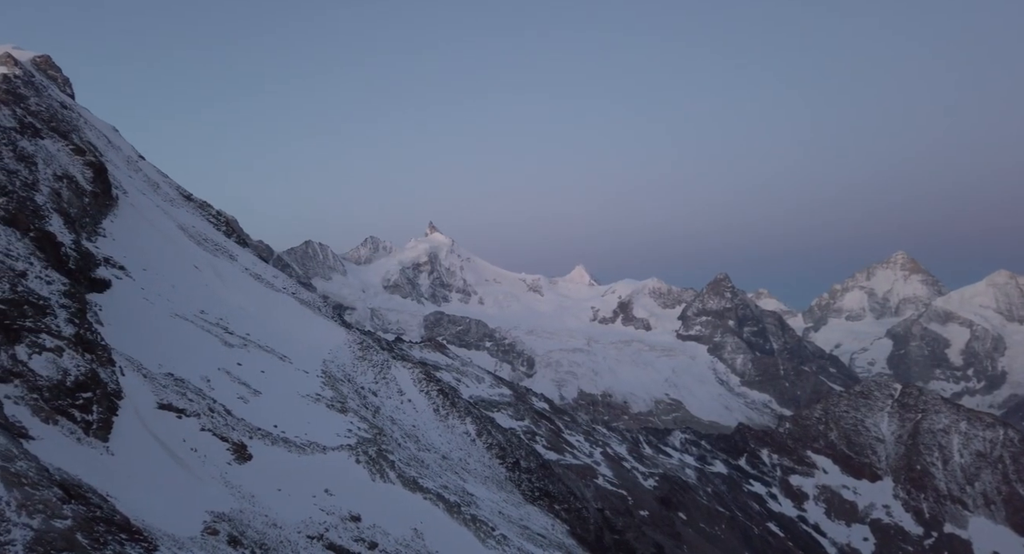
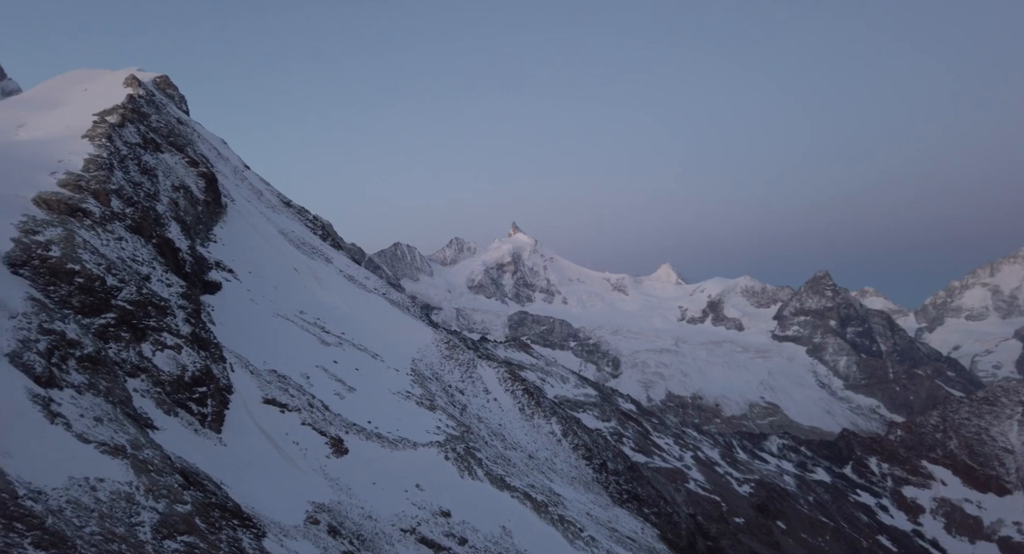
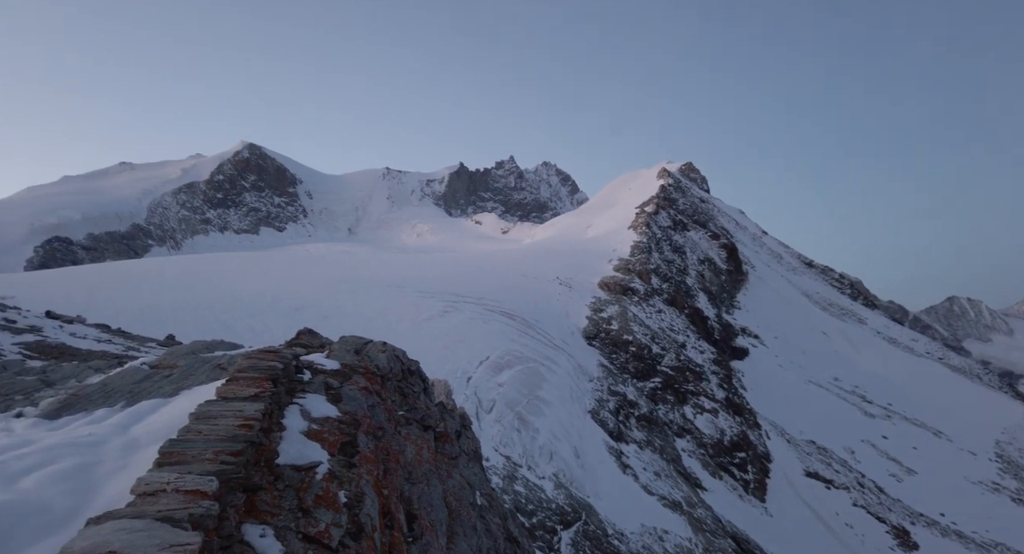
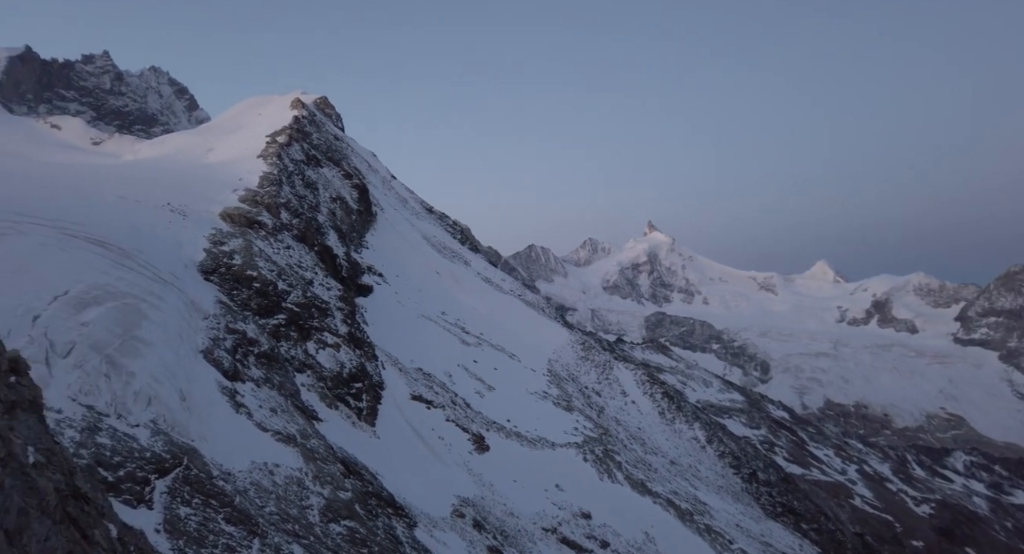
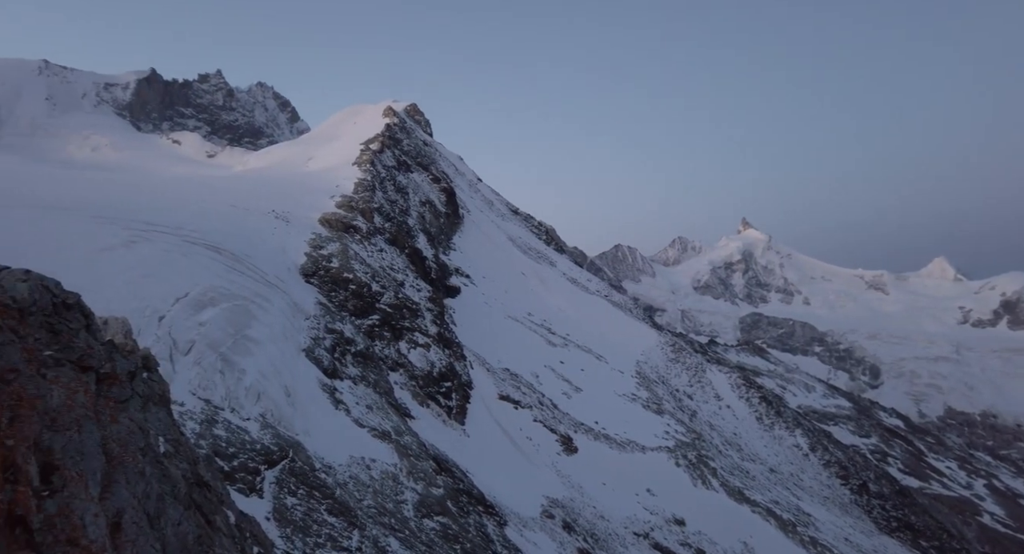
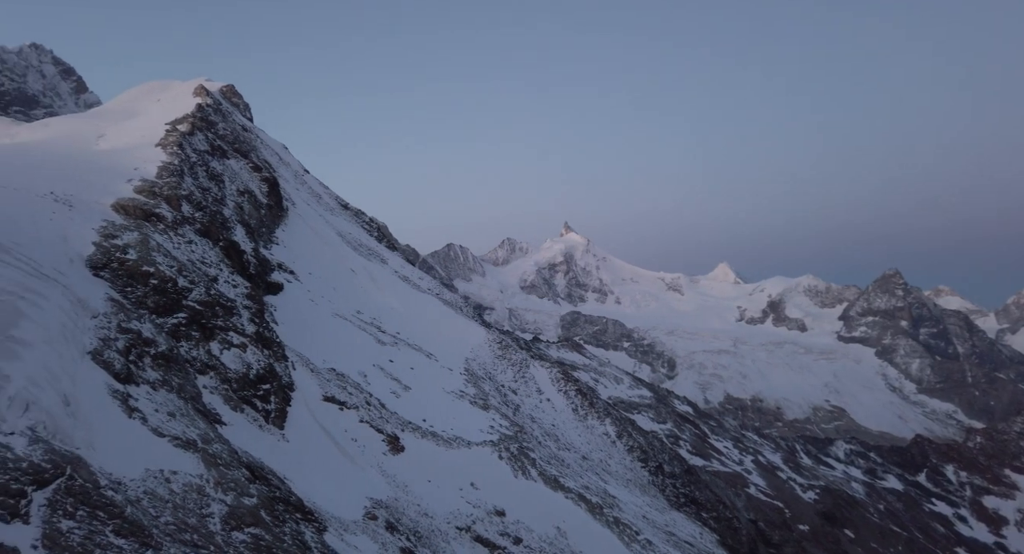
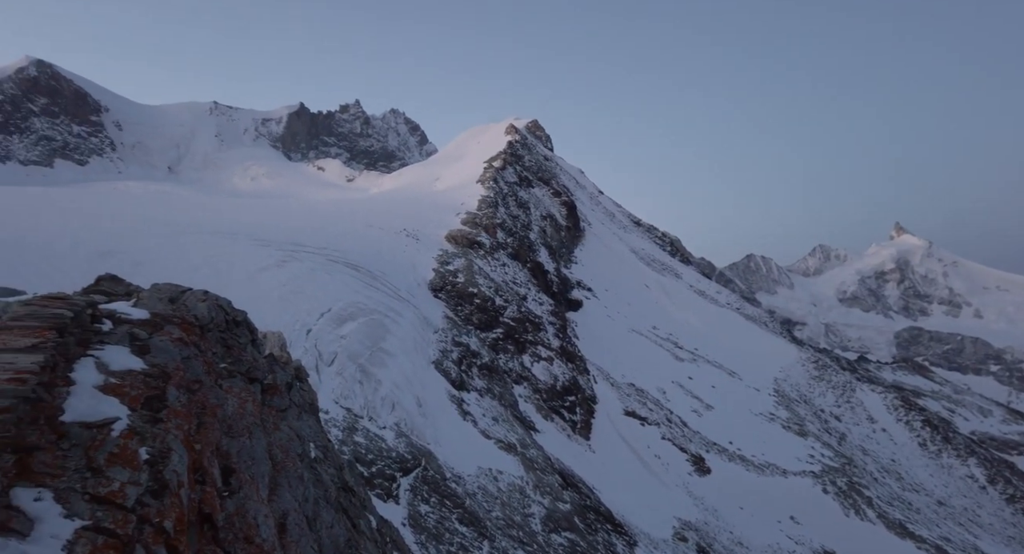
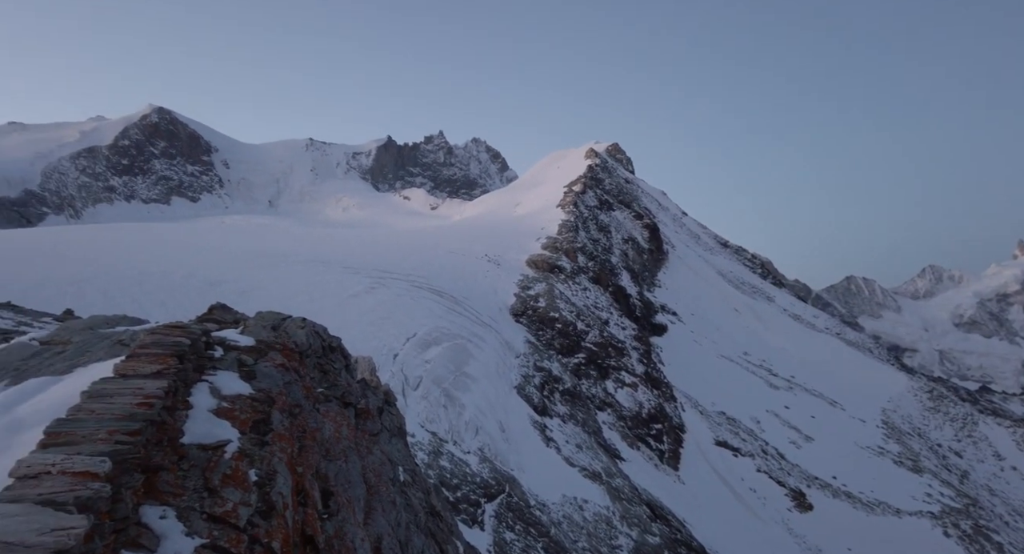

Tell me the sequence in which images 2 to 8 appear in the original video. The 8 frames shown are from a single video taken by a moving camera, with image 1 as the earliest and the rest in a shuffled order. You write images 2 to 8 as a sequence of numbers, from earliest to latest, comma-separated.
2, 6, 4, 5, 7, 8, 3
